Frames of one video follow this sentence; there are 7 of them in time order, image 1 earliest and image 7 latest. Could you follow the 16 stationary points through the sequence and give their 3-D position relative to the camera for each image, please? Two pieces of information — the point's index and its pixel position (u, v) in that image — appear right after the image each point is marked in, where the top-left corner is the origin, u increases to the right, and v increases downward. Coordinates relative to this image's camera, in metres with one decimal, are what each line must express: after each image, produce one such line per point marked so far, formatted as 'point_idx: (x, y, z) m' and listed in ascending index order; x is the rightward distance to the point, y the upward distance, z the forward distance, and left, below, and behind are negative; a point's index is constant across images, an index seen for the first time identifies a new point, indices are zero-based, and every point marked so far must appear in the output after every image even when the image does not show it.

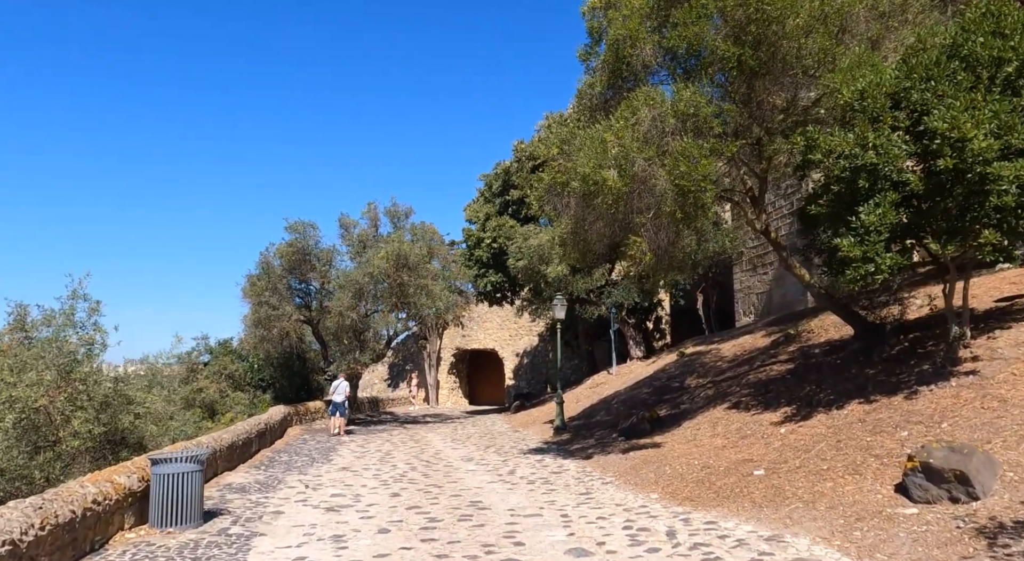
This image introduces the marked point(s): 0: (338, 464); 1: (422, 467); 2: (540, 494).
0: (-3.5, -3.7, +14.9) m
1: (-1.6, -3.5, +13.7) m
2: (+0.4, -2.8, +9.8) m
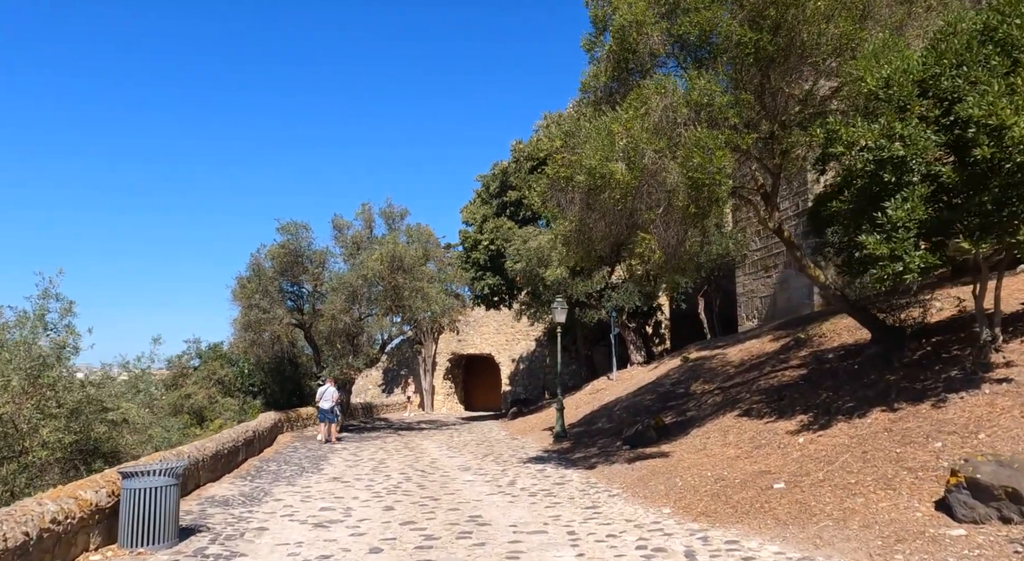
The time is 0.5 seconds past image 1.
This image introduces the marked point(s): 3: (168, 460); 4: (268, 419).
0: (-3.5, -3.7, +14.2) m
1: (-1.6, -3.5, +13.1) m
2: (+0.4, -2.8, +9.2) m
3: (-5.2, -2.6, +10.9) m
4: (-6.4, -3.6, +19.9) m
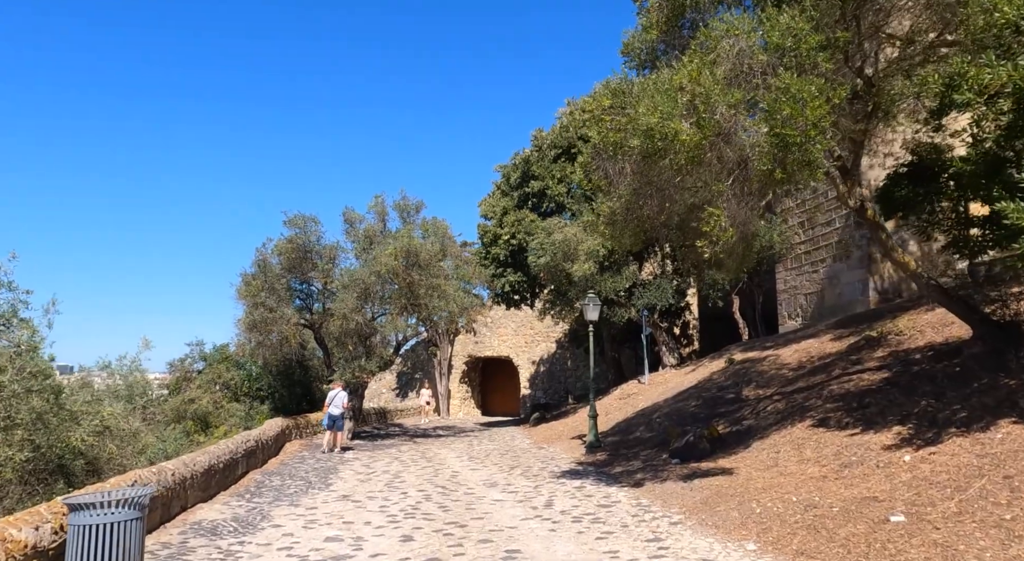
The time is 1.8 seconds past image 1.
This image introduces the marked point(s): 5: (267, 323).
0: (-3.0, -3.6, +12.7) m
1: (-1.1, -3.4, +11.5) m
2: (+0.8, -2.6, +7.7) m
3: (-4.7, -2.5, +9.4) m
4: (-5.8, -3.5, +18.5) m
5: (-6.4, -1.1, +19.8) m
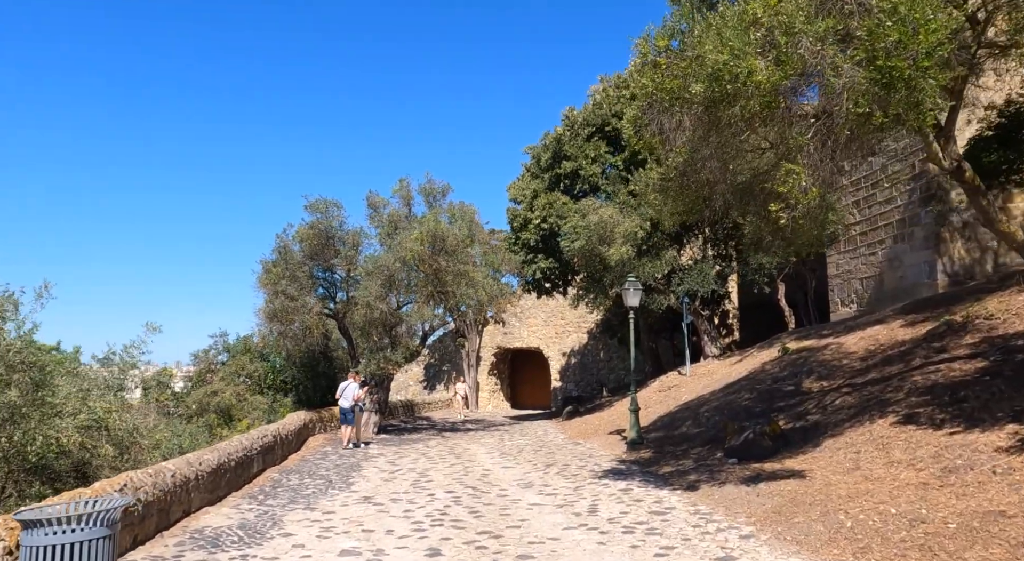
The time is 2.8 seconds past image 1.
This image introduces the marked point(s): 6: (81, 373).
0: (-2.4, -3.3, +11.7) m
1: (-0.6, -3.1, +10.4) m
2: (+1.2, -2.4, +6.5) m
3: (-4.3, -2.3, +8.5) m
4: (-5.0, -3.2, +17.6) m
5: (-5.6, -0.8, +18.9) m
6: (-6.6, -1.4, +11.3) m
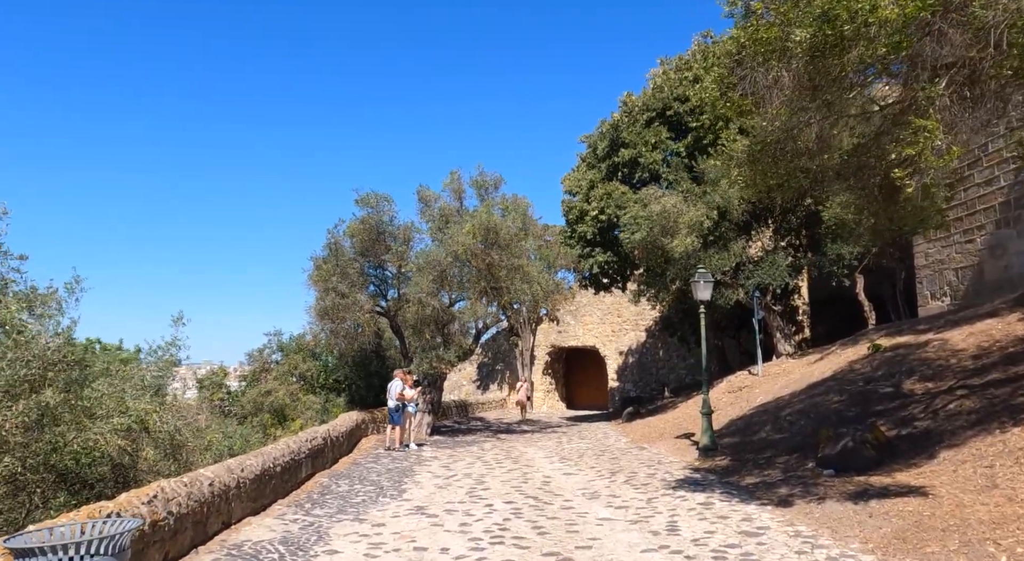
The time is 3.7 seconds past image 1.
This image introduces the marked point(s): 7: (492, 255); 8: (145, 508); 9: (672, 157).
0: (-1.5, -3.2, +10.9) m
1: (+0.2, -3.0, +9.5) m
2: (+1.8, -2.3, +5.4) m
3: (-3.6, -2.2, +7.8) m
4: (-3.7, -3.1, +16.9) m
5: (-4.2, -0.7, +18.2) m
6: (-5.7, -1.3, +10.8) m
7: (-0.5, +0.6, +18.5) m
8: (-3.5, -2.2, +7.1) m
9: (+4.2, +3.2, +19.5) m
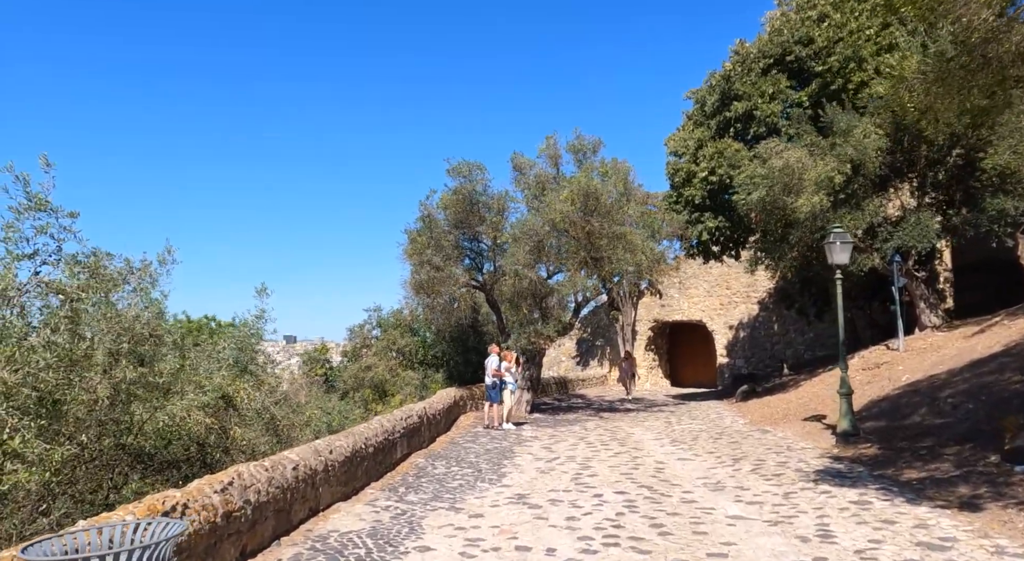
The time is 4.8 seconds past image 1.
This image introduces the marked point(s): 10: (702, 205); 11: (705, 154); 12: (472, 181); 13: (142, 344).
0: (0.0, -2.7, +9.9) m
1: (+1.5, -2.5, +8.3) m
2: (+2.5, -1.9, +4.0) m
3: (-2.5, -1.9, +7.0) m
4: (-1.5, -2.5, +16.1) m
5: (-1.8, 0.0, +17.4) m
6: (-4.3, -0.9, +10.3) m
7: (+1.9, +1.3, +17.1) m
8: (-2.5, -1.9, +6.4) m
9: (+6.6, +4.0, +17.5) m
10: (+4.9, +2.0, +19.5) m
11: (+4.8, +3.1, +18.8) m
12: (-1.0, +2.4, +17.8) m
13: (-4.1, -0.7, +8.3) m
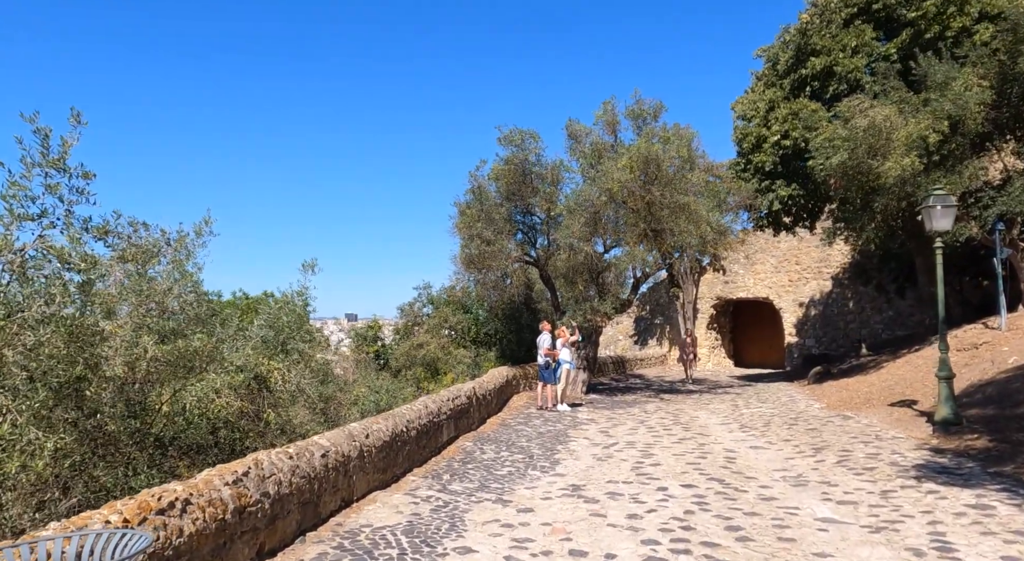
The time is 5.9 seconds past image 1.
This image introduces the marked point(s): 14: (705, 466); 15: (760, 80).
0: (+0.6, -2.4, +8.9) m
1: (+2.0, -2.2, +7.2) m
2: (+2.7, -1.7, +2.9) m
3: (-2.1, -1.6, +6.3) m
4: (-0.4, -1.9, +15.2) m
5: (-0.6, +0.5, +16.5) m
6: (-3.6, -0.5, +9.6) m
7: (+3.0, +1.9, +15.9) m
8: (-2.1, -1.6, +5.6) m
9: (+7.7, +4.6, +15.8) m
10: (+6.3, +2.6, +18.0) m
11: (+6.1, +3.8, +17.3) m
12: (+0.3, +3.0, +16.7) m
13: (-3.6, -0.4, +7.6) m
14: (+2.4, -2.3, +9.5) m
15: (+6.2, +5.0, +18.8) m
